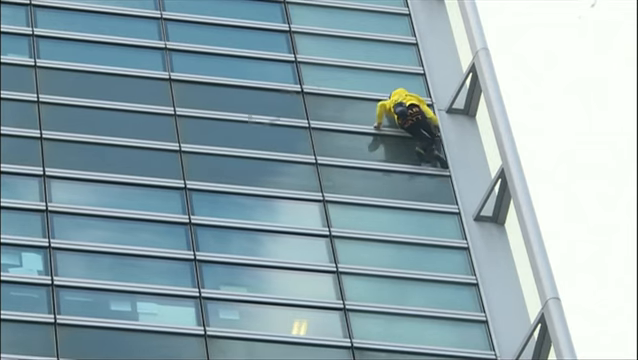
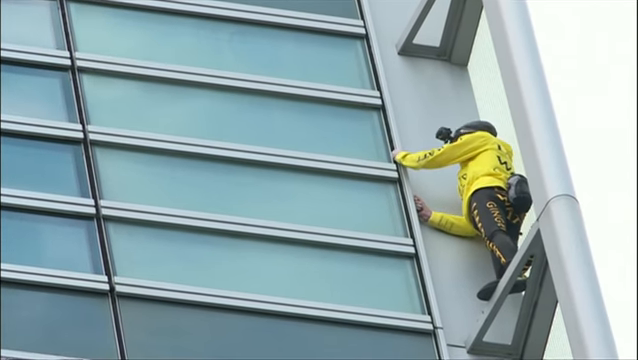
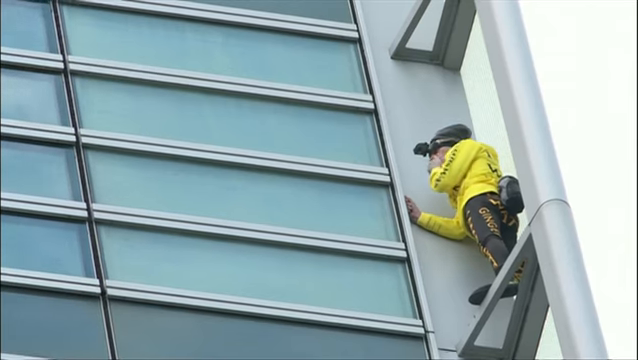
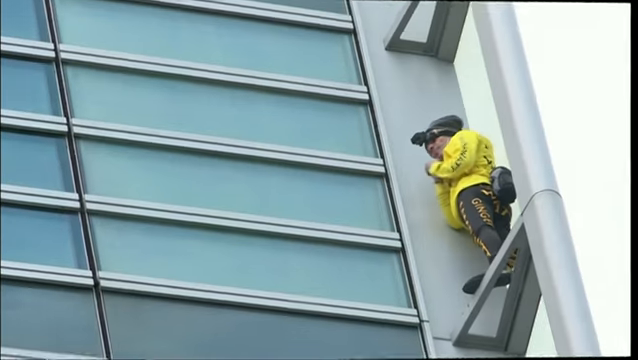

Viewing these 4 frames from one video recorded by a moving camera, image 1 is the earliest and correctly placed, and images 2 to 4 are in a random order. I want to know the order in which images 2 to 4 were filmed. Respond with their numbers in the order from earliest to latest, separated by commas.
4, 3, 2
